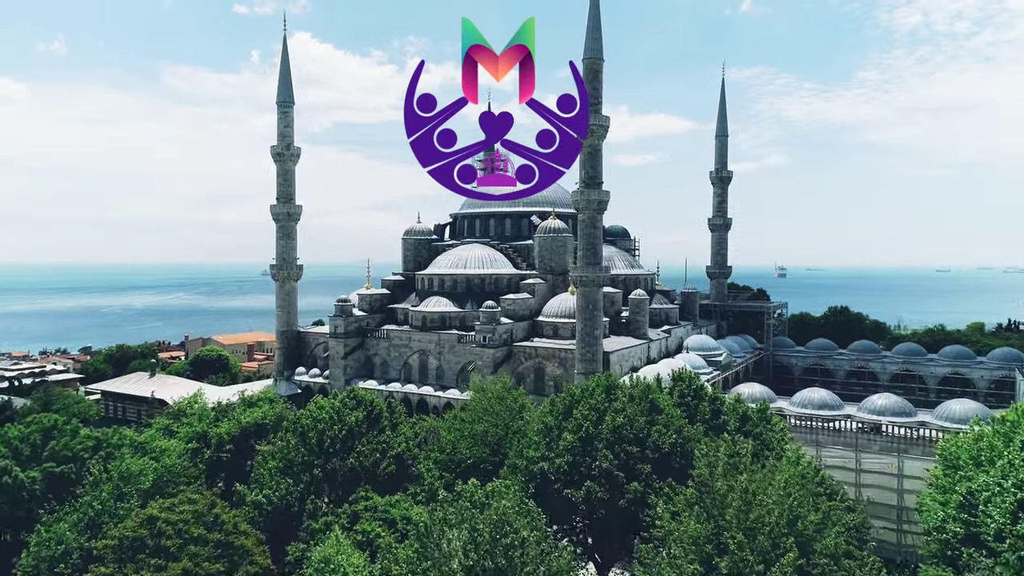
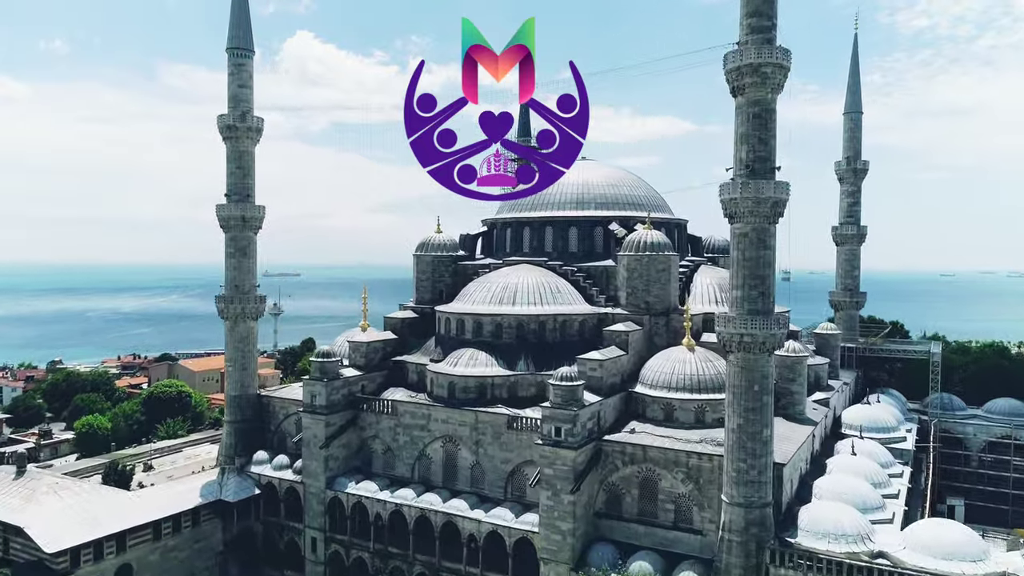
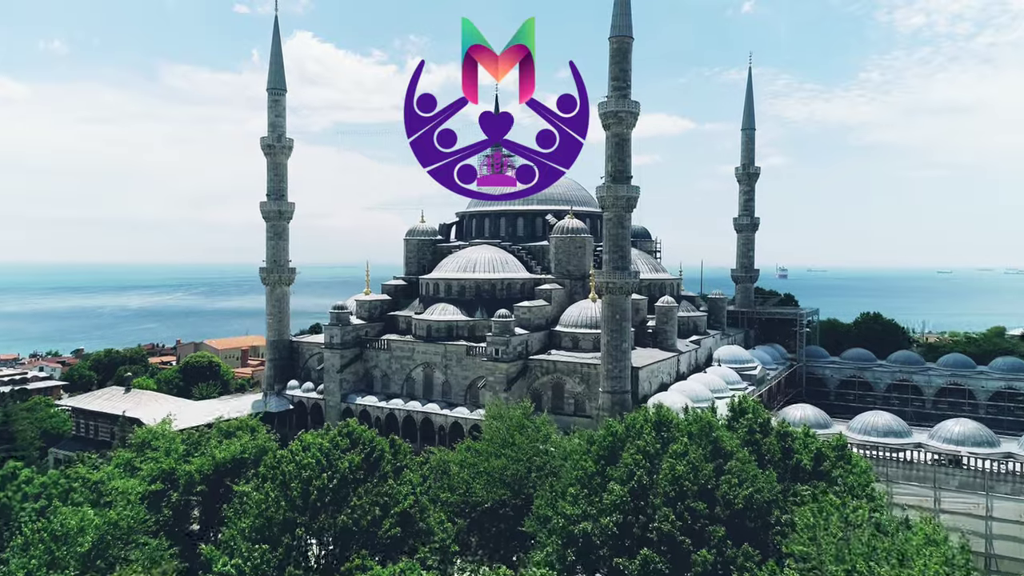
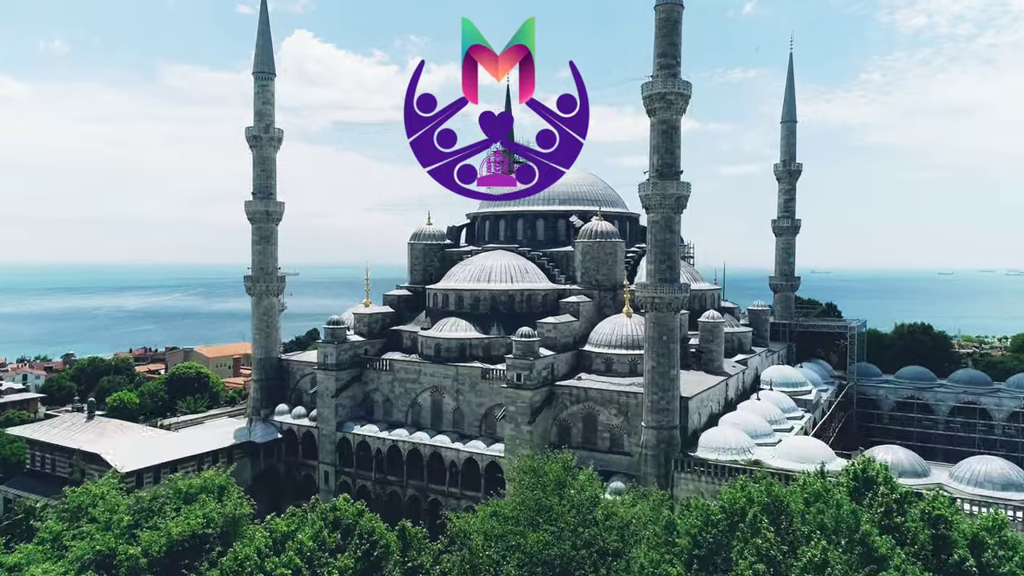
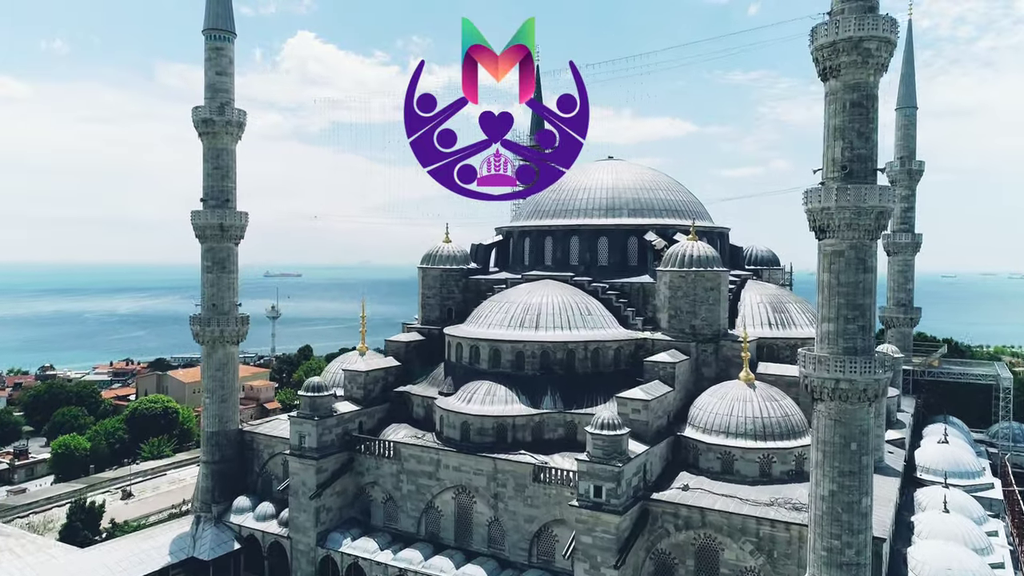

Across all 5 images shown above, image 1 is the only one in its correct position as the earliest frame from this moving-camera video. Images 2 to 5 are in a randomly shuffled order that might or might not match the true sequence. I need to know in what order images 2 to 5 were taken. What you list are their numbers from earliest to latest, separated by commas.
3, 4, 2, 5
